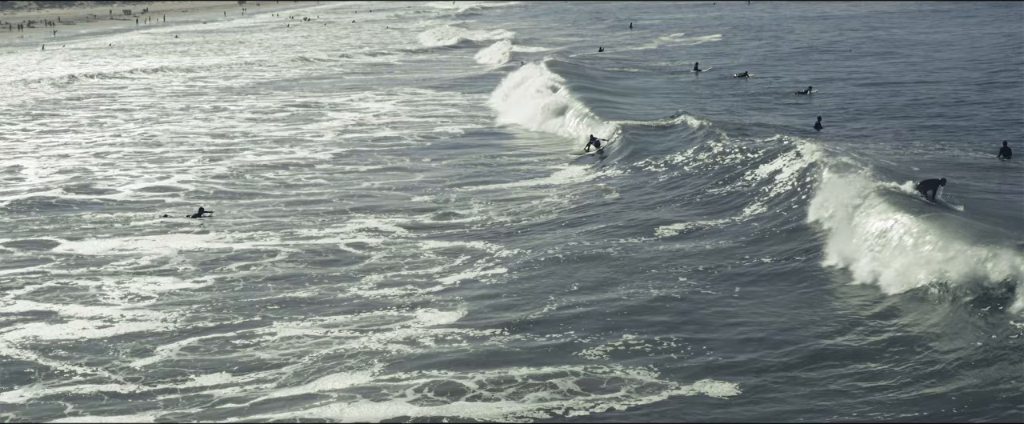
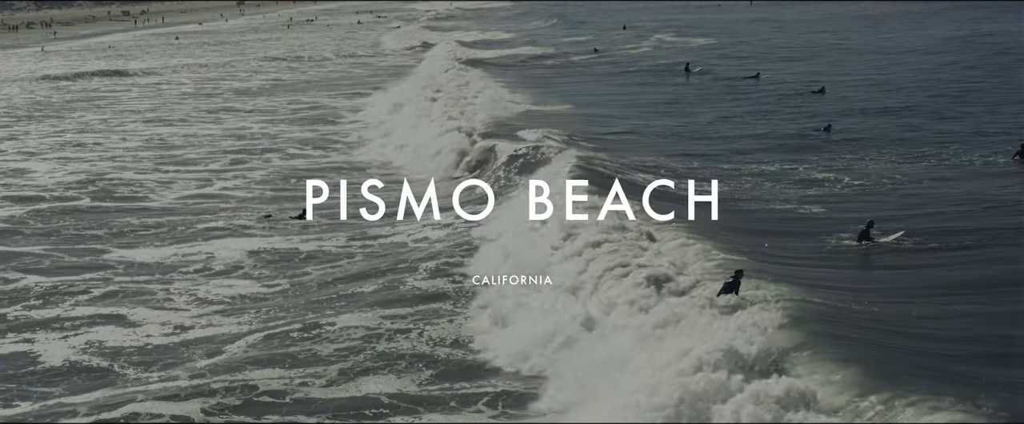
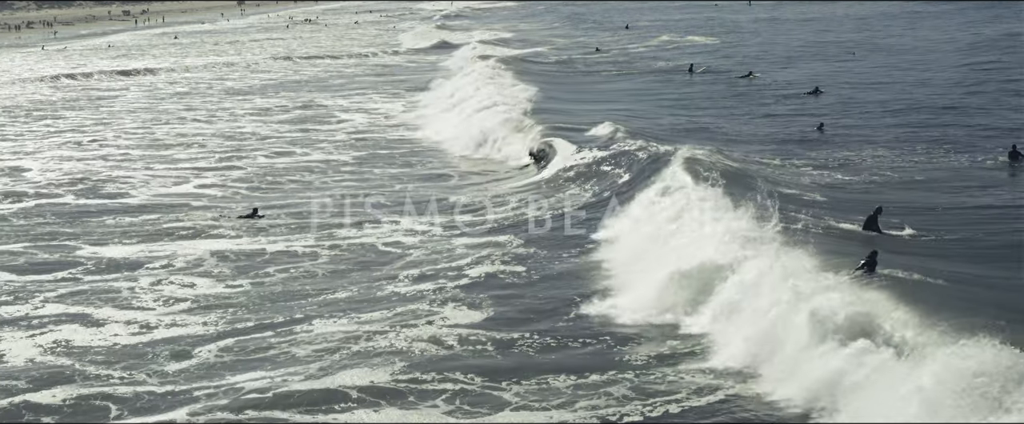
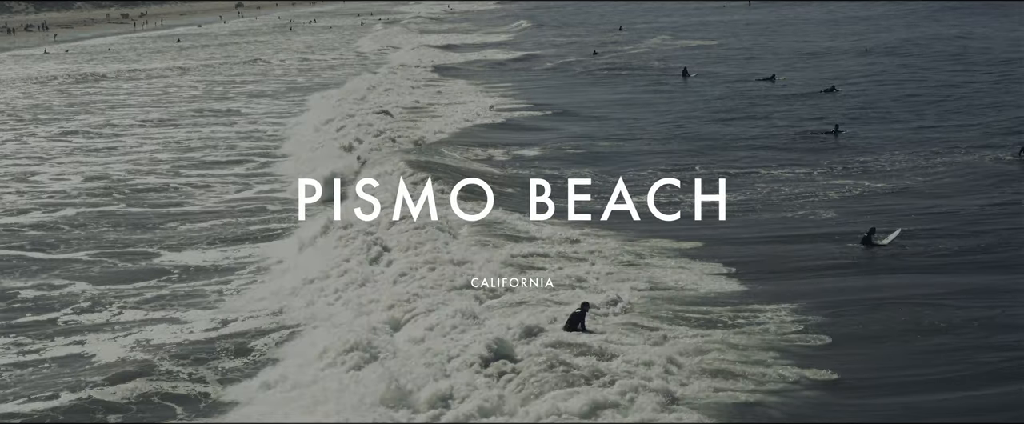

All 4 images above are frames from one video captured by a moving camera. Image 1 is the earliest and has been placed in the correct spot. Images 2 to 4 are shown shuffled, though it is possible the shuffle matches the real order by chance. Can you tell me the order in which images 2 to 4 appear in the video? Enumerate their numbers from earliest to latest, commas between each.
3, 2, 4
